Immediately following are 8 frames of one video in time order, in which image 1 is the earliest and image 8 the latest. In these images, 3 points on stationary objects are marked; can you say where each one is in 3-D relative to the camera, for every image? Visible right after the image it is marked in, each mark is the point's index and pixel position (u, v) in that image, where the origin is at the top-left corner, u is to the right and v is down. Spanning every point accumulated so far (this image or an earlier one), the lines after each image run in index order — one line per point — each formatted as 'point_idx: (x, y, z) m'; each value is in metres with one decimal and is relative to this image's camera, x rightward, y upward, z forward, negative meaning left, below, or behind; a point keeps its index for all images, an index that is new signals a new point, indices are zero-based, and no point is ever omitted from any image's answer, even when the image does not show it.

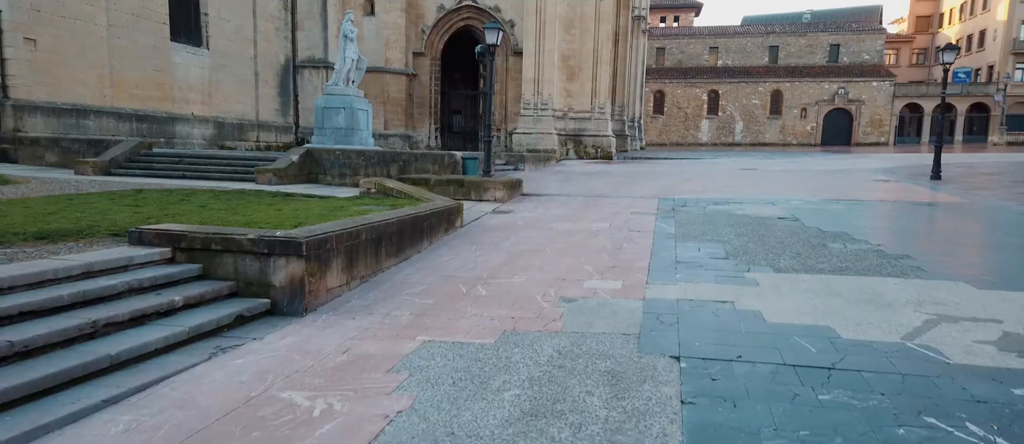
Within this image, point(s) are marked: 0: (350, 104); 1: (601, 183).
0: (-3.3, +2.4, +15.1) m
1: (+1.5, +0.7, +12.8) m
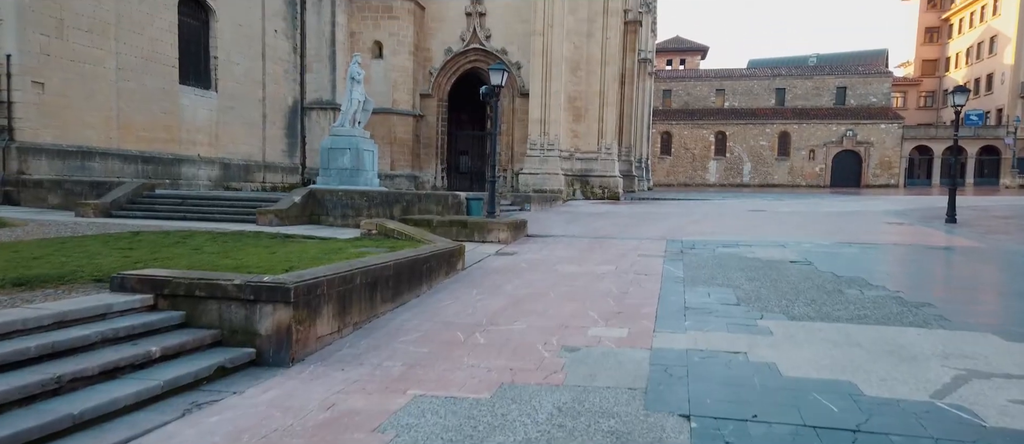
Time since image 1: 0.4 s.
0: (-3.2, +1.6, +15.1) m
1: (+1.6, 0.0, +12.6) m
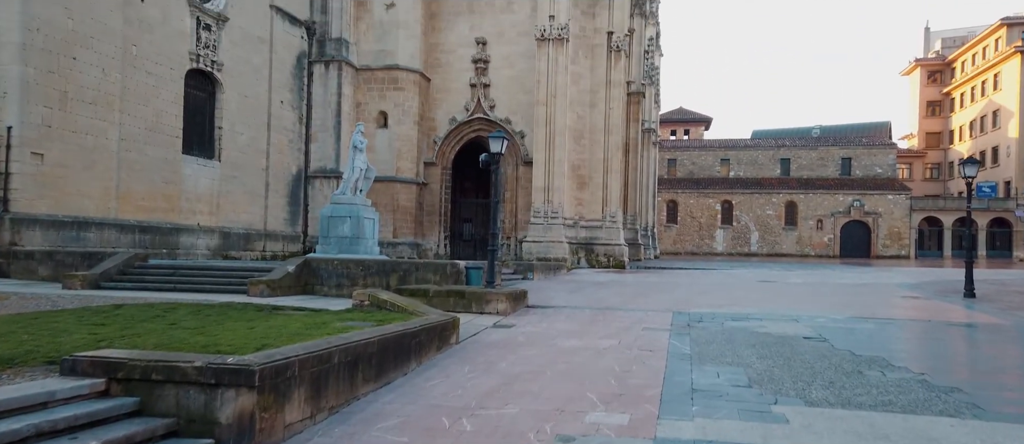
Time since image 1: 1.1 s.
0: (-3.1, +0.2, +14.9) m
1: (+1.6, -1.2, +12.2) m
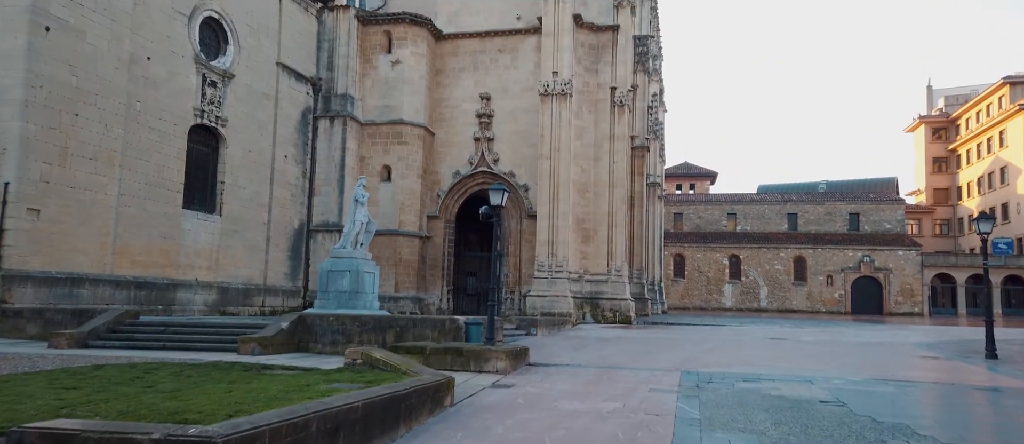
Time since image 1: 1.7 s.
0: (-3.0, -0.9, +14.6) m
1: (+1.7, -2.1, +11.8) m
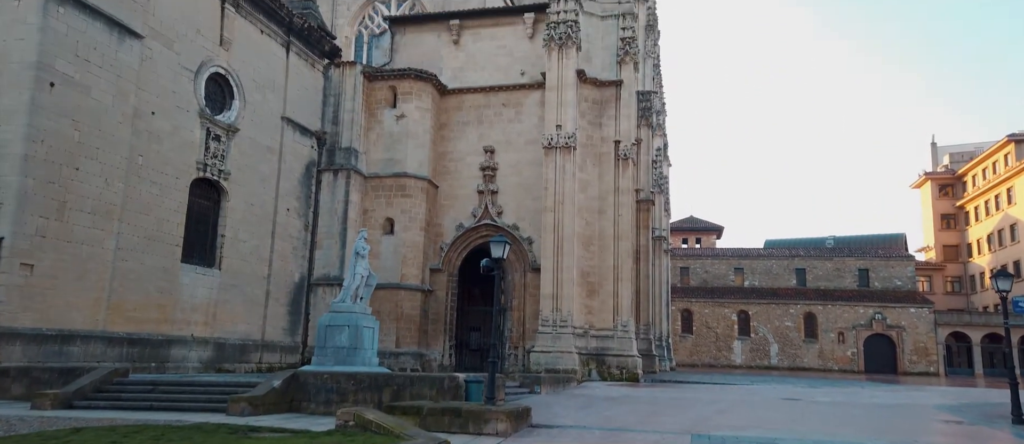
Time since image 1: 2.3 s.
0: (-3.0, -1.9, +14.3) m
1: (+1.7, -2.9, +11.4) m
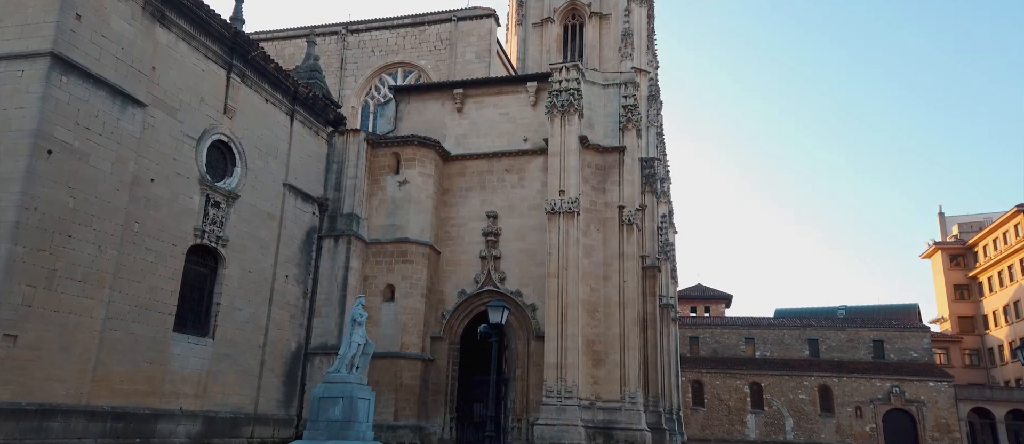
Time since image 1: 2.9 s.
0: (-3.0, -3.1, +13.7) m
1: (+1.7, -3.8, +10.7) m
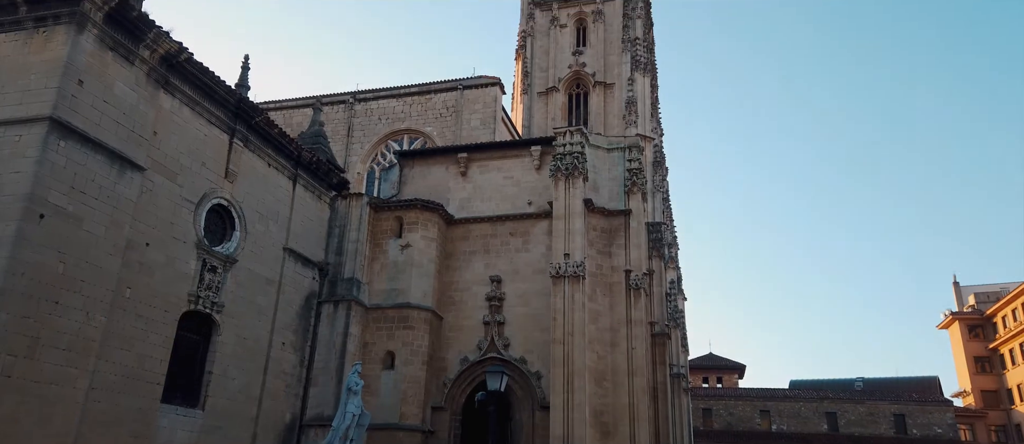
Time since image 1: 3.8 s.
0: (-2.9, -4.2, +12.9) m
1: (+1.7, -4.6, +9.7) m
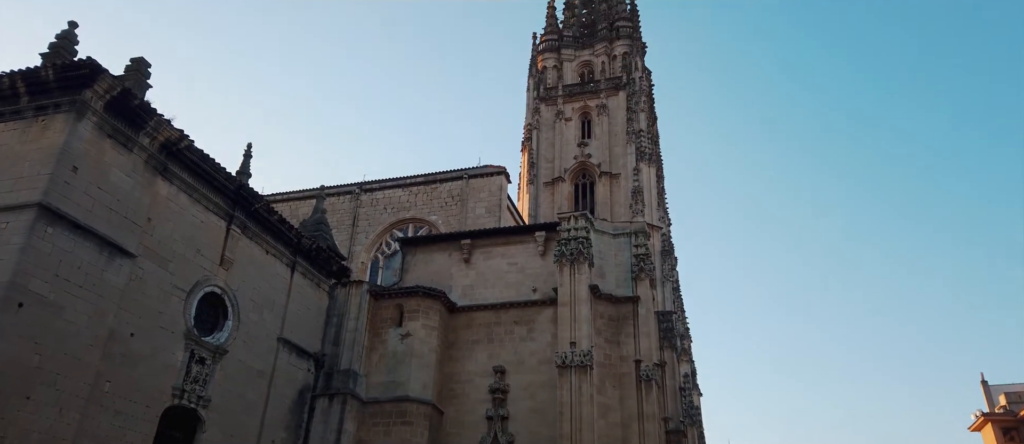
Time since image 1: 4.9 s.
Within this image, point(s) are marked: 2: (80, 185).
0: (-2.9, -5.6, +11.6) m
1: (+1.7, -5.5, +8.4) m
2: (-8.2, +0.8, +13.9) m
